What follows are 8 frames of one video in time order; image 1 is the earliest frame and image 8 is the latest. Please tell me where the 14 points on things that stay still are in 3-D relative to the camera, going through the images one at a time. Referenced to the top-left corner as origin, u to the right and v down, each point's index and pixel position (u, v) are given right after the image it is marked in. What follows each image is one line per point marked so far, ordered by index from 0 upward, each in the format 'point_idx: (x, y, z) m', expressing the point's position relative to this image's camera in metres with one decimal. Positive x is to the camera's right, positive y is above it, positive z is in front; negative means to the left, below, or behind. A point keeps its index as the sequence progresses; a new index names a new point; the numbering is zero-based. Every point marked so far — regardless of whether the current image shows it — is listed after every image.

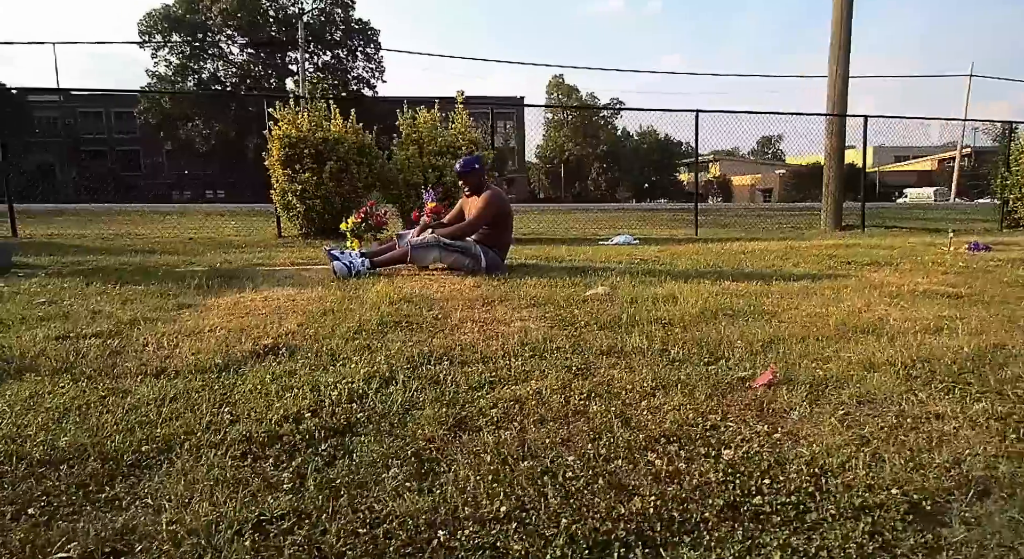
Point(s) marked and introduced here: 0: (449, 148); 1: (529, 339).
0: (-0.7, +1.2, +6.2) m
1: (0.0, -0.2, +1.8) m
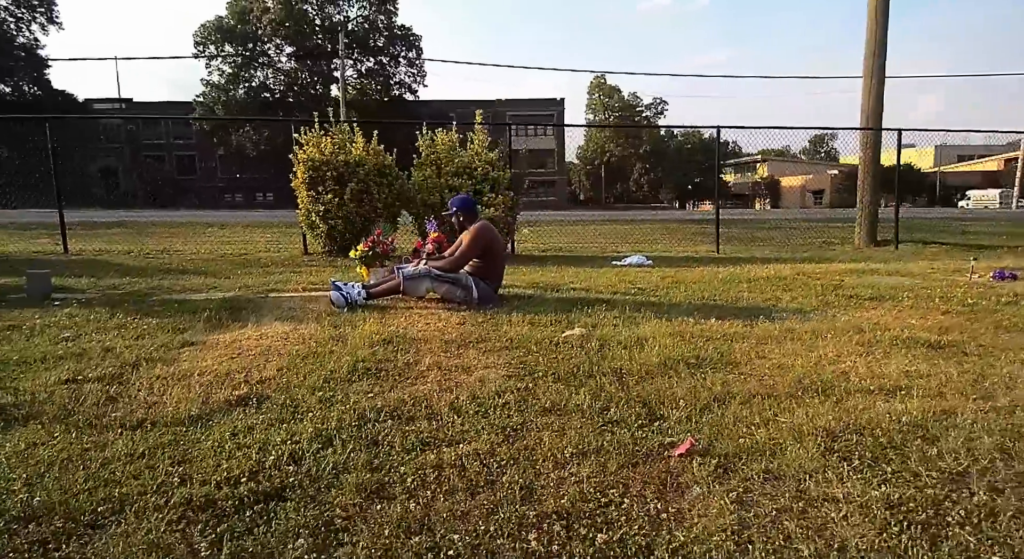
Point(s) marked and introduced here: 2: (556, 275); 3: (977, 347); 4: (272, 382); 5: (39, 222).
0: (-0.6, +1.0, +6.3) m
1: (-0.1, -0.3, +2.0) m
2: (+0.3, 0.0, +4.9) m
3: (+1.9, -0.2, +2.6) m
4: (-0.8, -0.3, +2.1) m
5: (-7.3, +0.9, +10.6) m
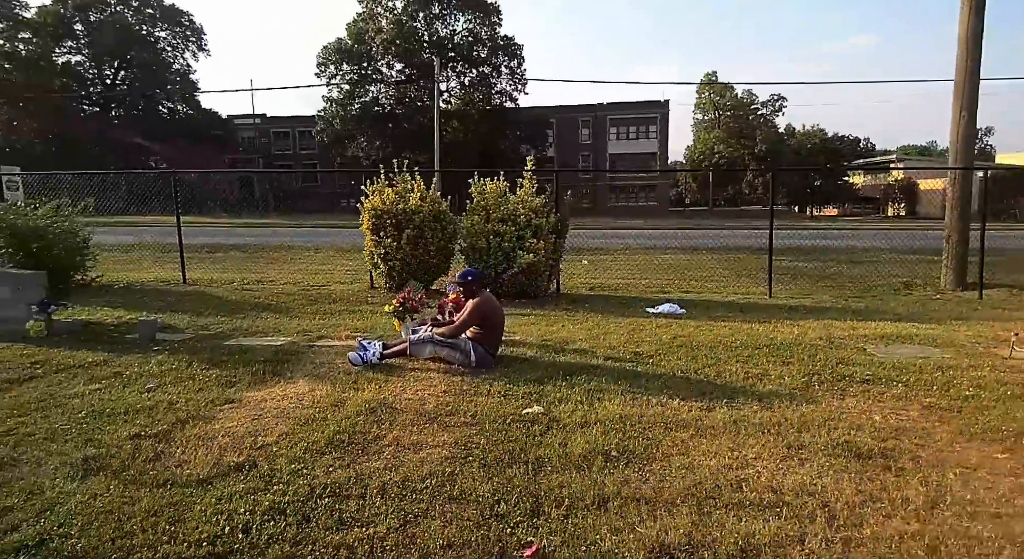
0: (-0.1, +0.6, +6.9) m
1: (-0.4, -0.7, +2.5) m
2: (+0.5, -0.4, +5.3) m
3: (+1.8, -0.7, +2.8) m
4: (-1.0, -0.7, +2.7) m
5: (-6.0, +0.7, +12.2) m
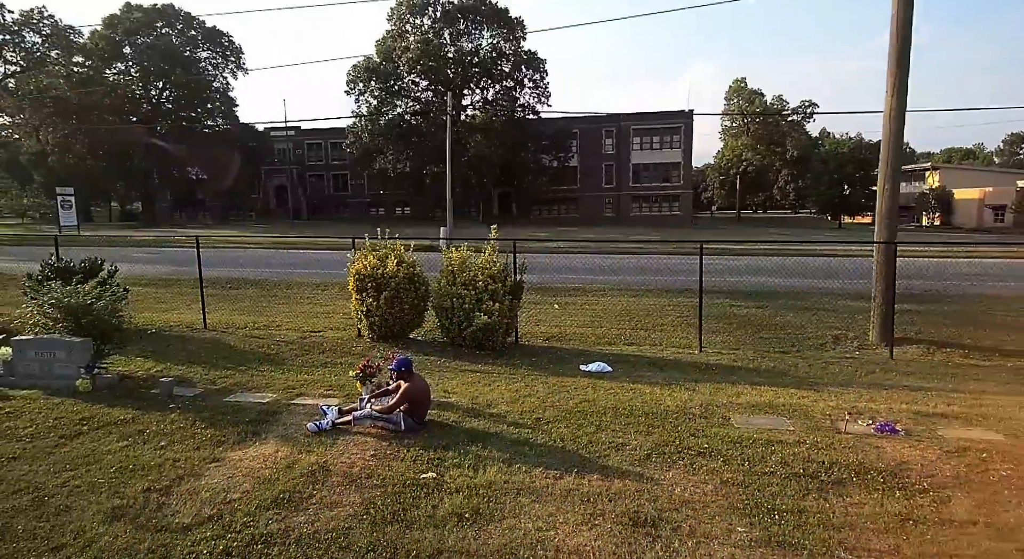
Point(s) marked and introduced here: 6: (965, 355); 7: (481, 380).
0: (-0.5, 0.0, +8.1) m
1: (-1.1, -1.4, +3.7) m
2: (-0.1, -1.1, +6.5) m
3: (+1.1, -1.4, +3.9) m
4: (-1.7, -1.4, +4.0) m
5: (-6.1, +0.1, +13.7) m
6: (+5.6, -0.9, +8.0) m
7: (-0.3, -1.0, +6.7) m
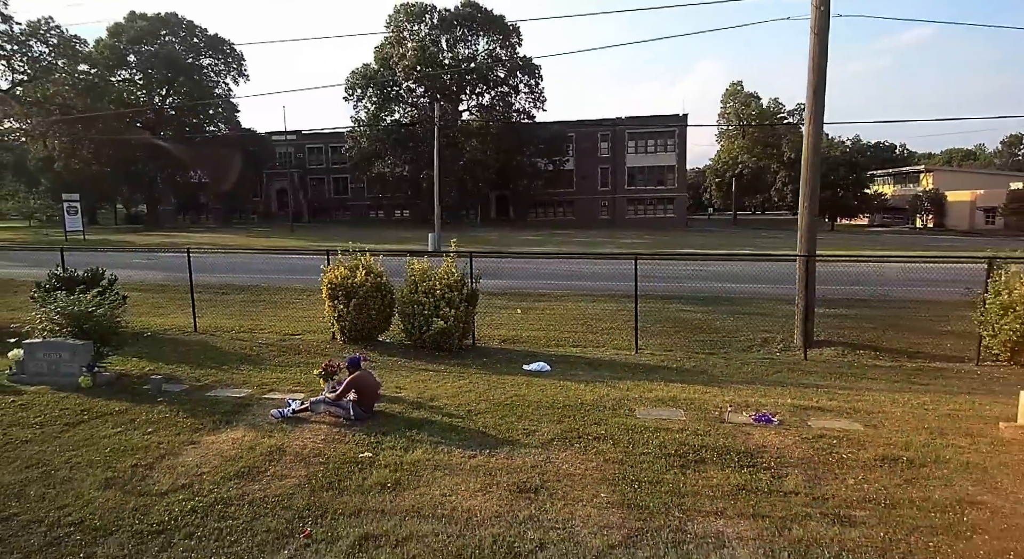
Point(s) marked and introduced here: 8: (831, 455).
0: (-1.1, -0.2, +9.0) m
1: (-1.7, -1.5, +4.7) m
2: (-0.7, -1.2, +7.4) m
3: (+0.4, -1.5, +4.9) m
4: (-2.3, -1.5, +5.0) m
5: (-6.7, 0.0, +14.7) m
6: (+5.0, -1.0, +8.9) m
7: (-0.9, -1.1, +7.7) m
8: (+2.6, -1.4, +5.4) m
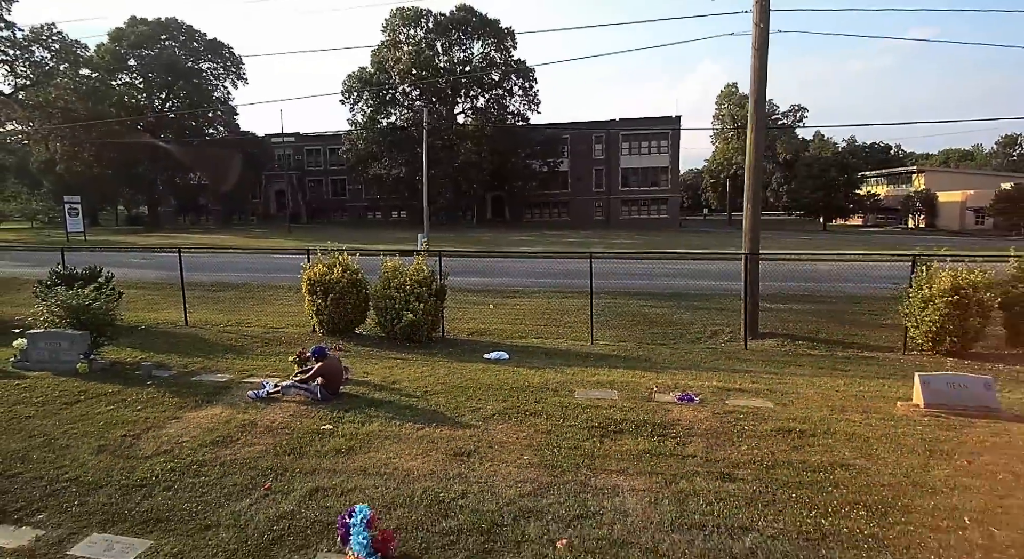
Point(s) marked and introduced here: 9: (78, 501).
0: (-1.6, -0.1, +9.8) m
1: (-2.3, -1.5, +5.5) m
2: (-1.2, -1.1, +8.2) m
3: (-0.1, -1.5, +5.6) m
4: (-2.9, -1.4, +5.8) m
5: (-7.2, 0.0, +15.5) m
6: (+4.4, -1.0, +9.6) m
7: (-1.4, -1.1, +8.4) m
8: (+2.1, -1.4, +6.2) m
9: (-3.2, -1.6, +4.8) m
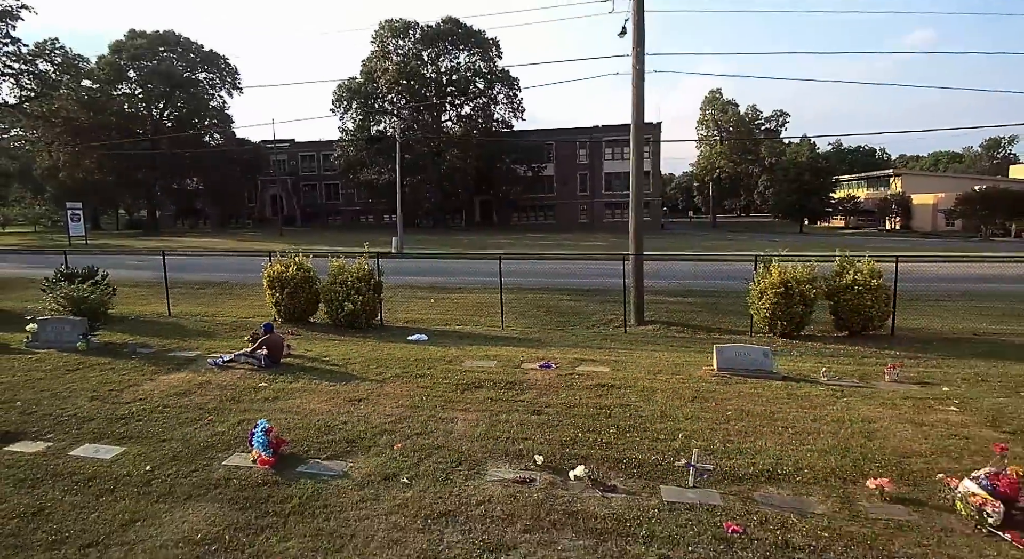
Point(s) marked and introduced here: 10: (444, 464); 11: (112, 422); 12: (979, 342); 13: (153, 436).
0: (-3.0, 0.0, +11.9) m
1: (-3.7, -1.4, +7.6) m
2: (-2.6, -1.1, +10.3) m
3: (-1.5, -1.4, +7.7) m
4: (-4.3, -1.4, +7.9) m
5: (-8.6, 0.0, +17.6) m
6: (+3.0, -0.9, +11.7) m
7: (-2.8, -1.0, +10.5) m
8: (+0.7, -1.3, +8.3) m
9: (-4.6, -1.5, +6.9) m
10: (-0.6, -1.6, +5.8) m
11: (-4.2, -1.5, +6.9) m
12: (+7.4, -1.0, +10.5) m
13: (-3.6, -1.6, +6.6) m
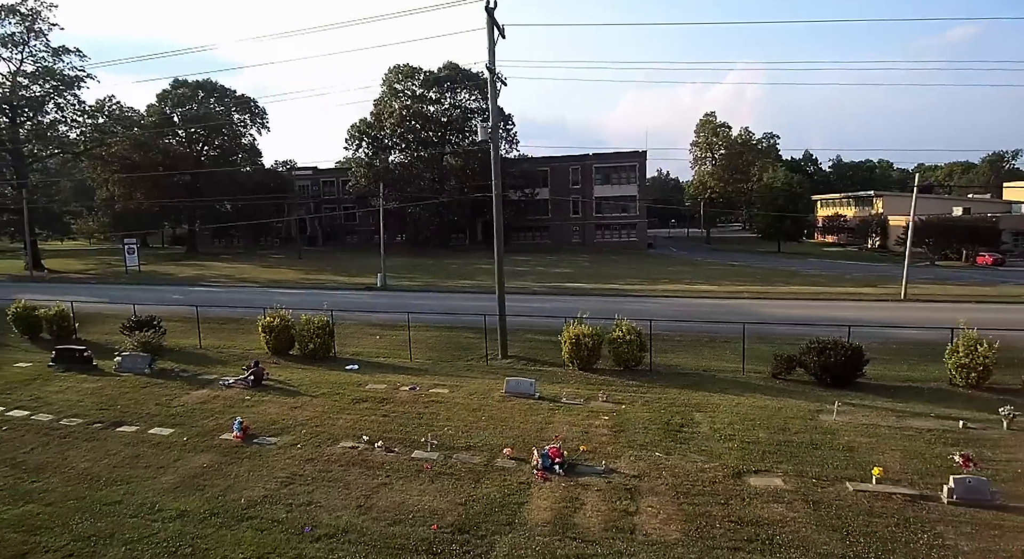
0: (-5.7, -1.4, +18.5) m
1: (-6.5, -2.7, +14.2) m
2: (-5.4, -2.4, +16.9) m
3: (-4.4, -2.7, +14.3) m
4: (-7.1, -2.7, +14.5) m
5: (-11.0, -1.3, +24.5) m
6: (+0.4, -2.3, +18.0) m
7: (-5.6, -2.4, +17.1) m
8: (-2.1, -2.7, +14.7) m
9: (-7.5, -2.9, +13.6) m
10: (-3.5, -3.0, +12.3) m
11: (-7.1, -2.9, +13.6) m
12: (+4.7, -2.4, +16.5) m
13: (-6.5, -2.9, +13.2) m
